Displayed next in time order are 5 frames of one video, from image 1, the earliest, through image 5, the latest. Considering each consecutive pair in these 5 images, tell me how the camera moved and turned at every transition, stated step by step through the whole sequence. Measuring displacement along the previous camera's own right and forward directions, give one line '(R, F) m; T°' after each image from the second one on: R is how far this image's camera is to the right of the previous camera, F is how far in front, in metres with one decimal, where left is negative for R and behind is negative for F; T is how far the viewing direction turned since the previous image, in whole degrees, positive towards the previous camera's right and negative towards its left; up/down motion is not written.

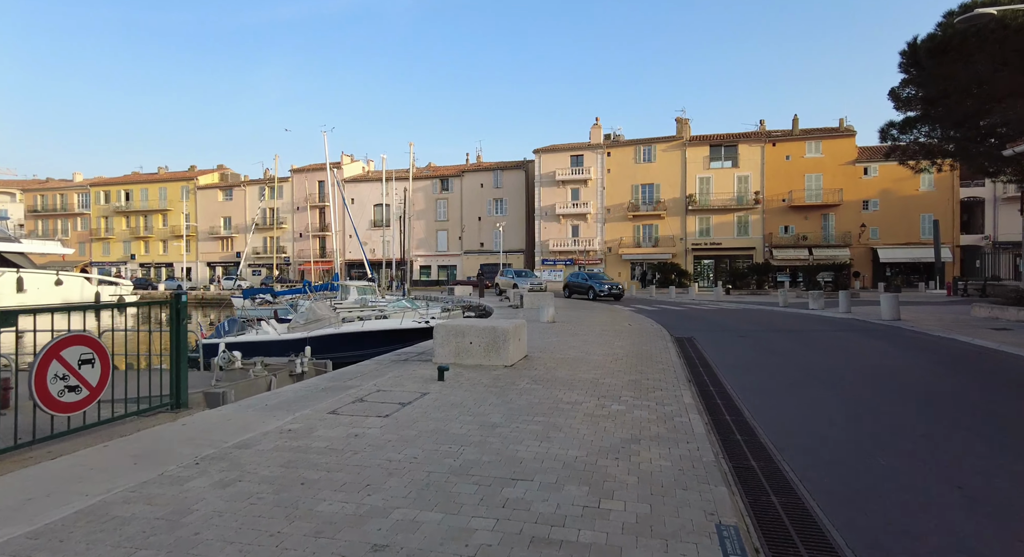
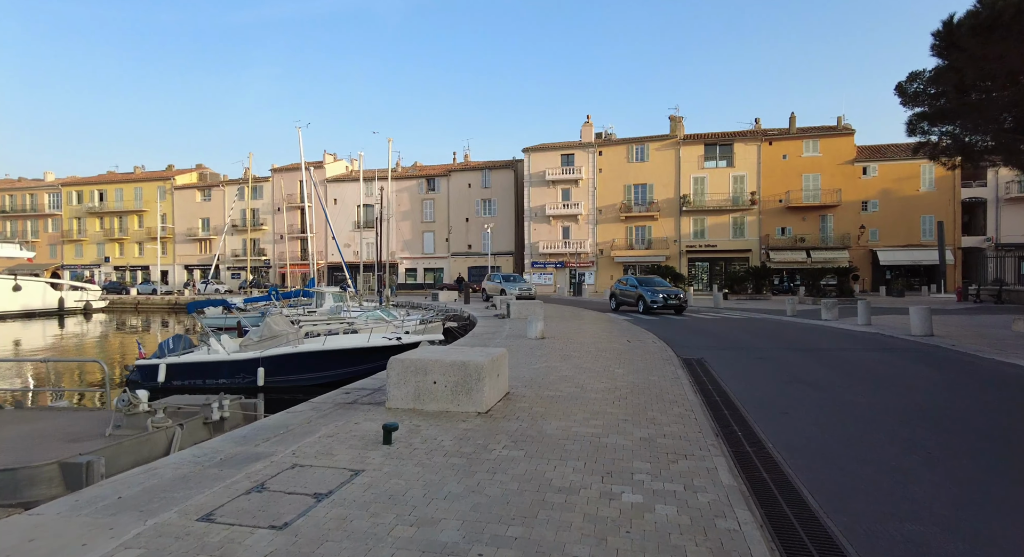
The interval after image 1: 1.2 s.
(+0.2, +2.0) m; +1°
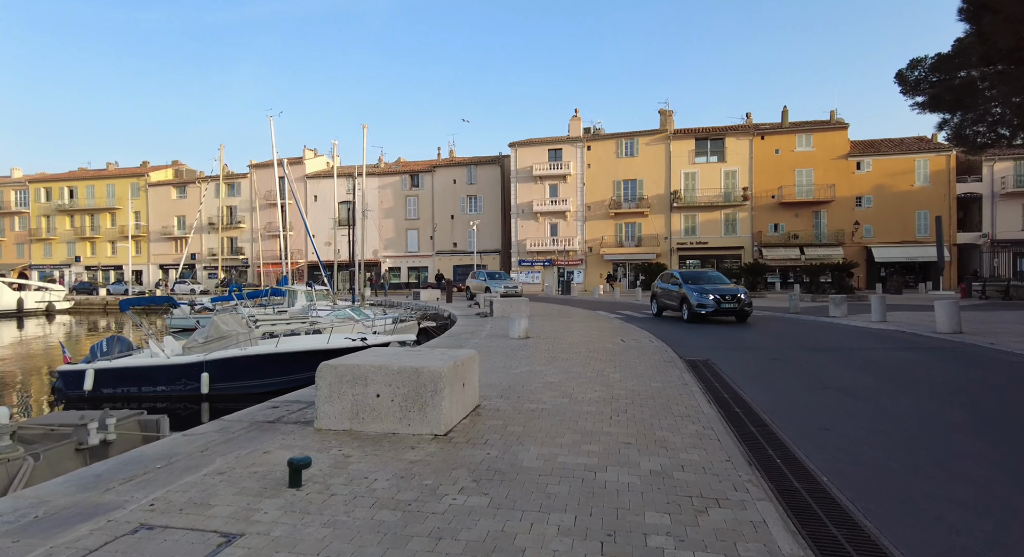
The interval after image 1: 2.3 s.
(+0.2, +1.6) m; +1°
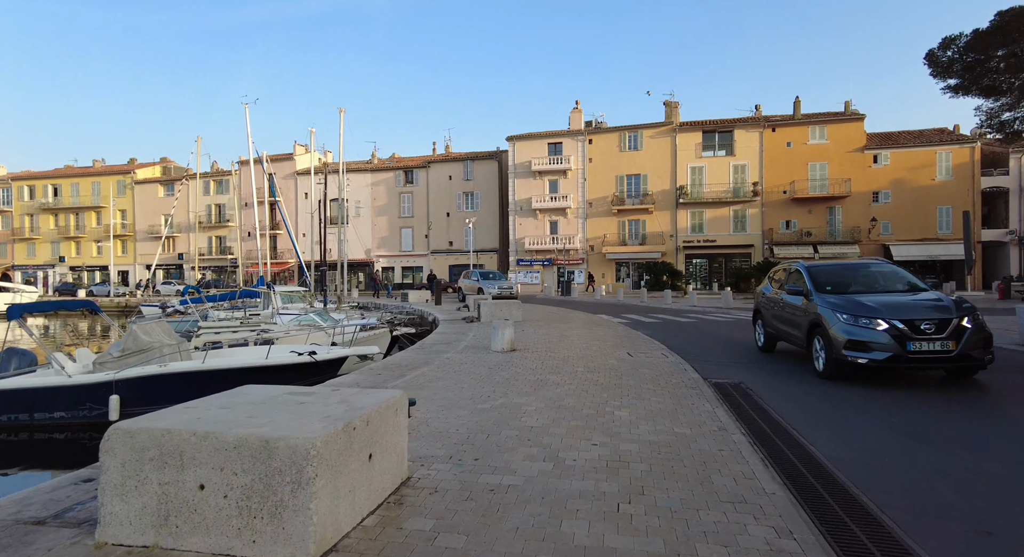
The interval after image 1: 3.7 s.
(+0.4, +2.4) m; 0°
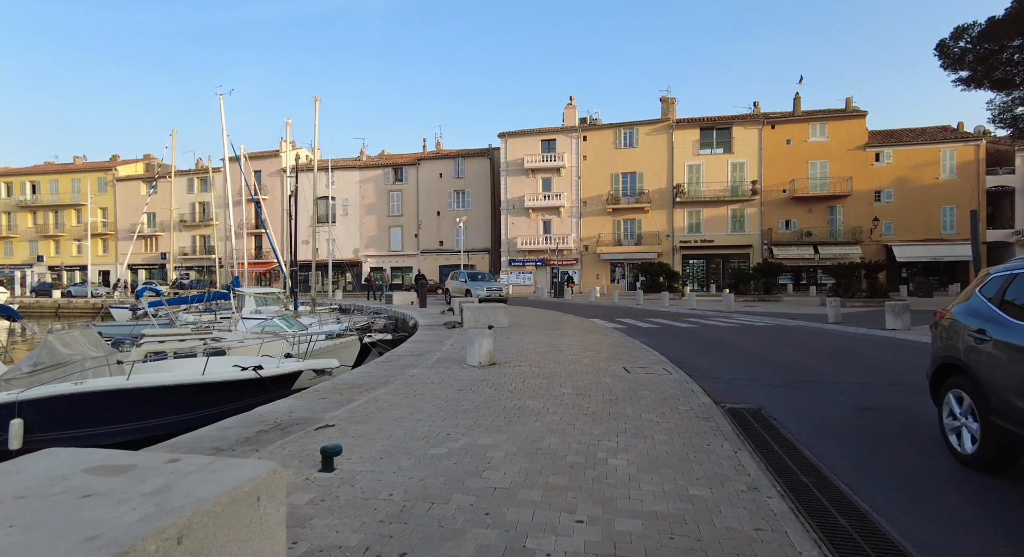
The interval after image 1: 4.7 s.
(+0.3, +1.5) m; +1°
